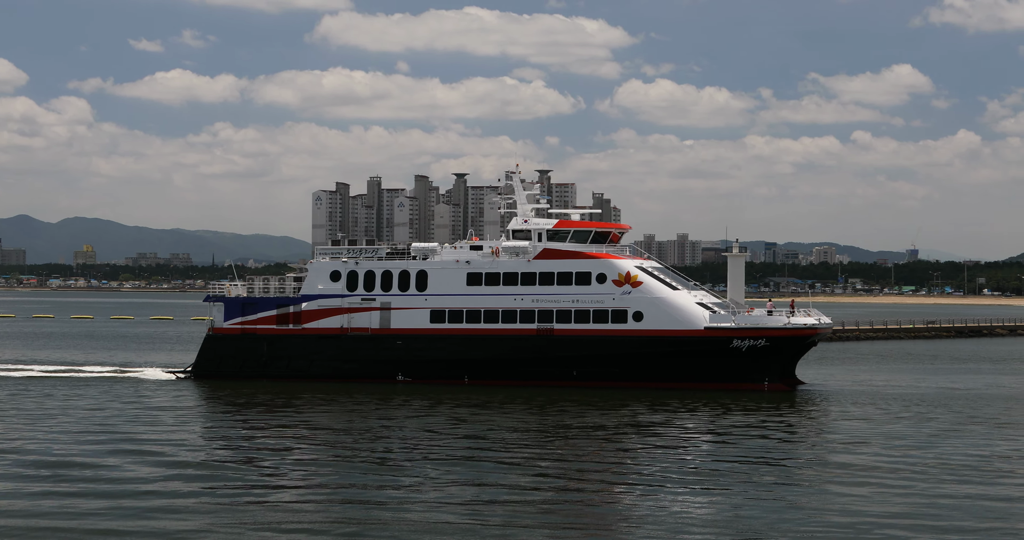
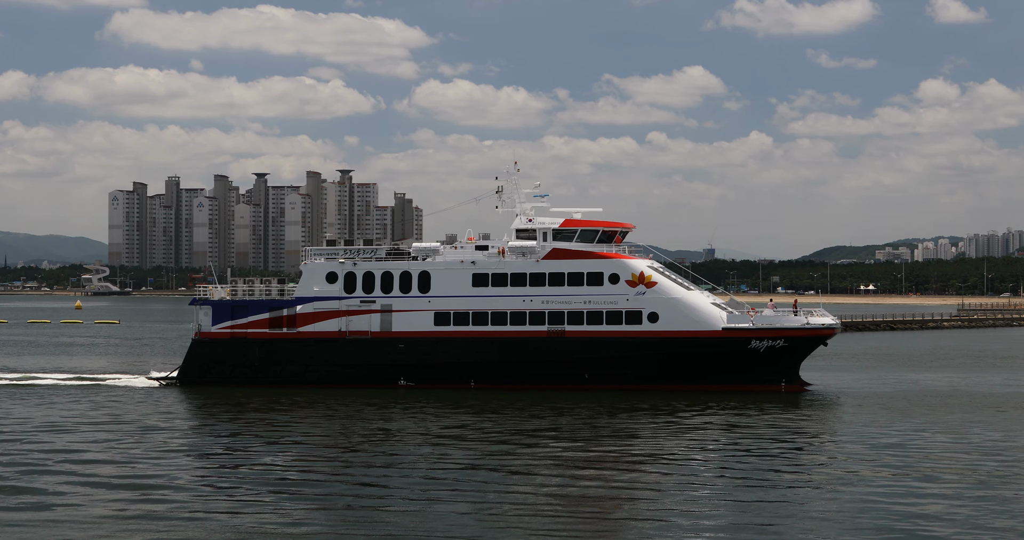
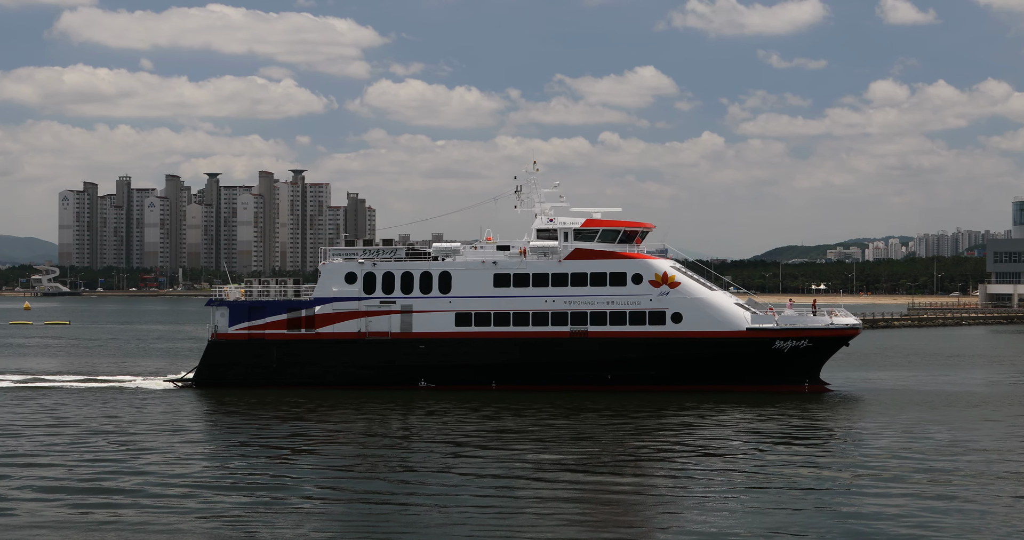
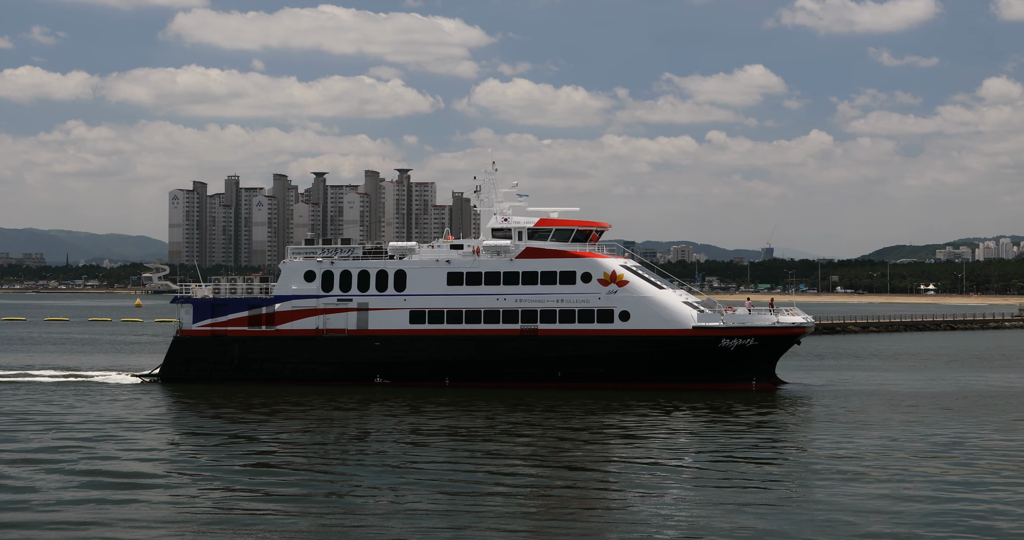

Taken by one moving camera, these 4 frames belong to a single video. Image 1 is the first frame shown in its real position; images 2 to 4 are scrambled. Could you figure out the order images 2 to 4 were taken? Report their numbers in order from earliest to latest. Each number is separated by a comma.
4, 2, 3
